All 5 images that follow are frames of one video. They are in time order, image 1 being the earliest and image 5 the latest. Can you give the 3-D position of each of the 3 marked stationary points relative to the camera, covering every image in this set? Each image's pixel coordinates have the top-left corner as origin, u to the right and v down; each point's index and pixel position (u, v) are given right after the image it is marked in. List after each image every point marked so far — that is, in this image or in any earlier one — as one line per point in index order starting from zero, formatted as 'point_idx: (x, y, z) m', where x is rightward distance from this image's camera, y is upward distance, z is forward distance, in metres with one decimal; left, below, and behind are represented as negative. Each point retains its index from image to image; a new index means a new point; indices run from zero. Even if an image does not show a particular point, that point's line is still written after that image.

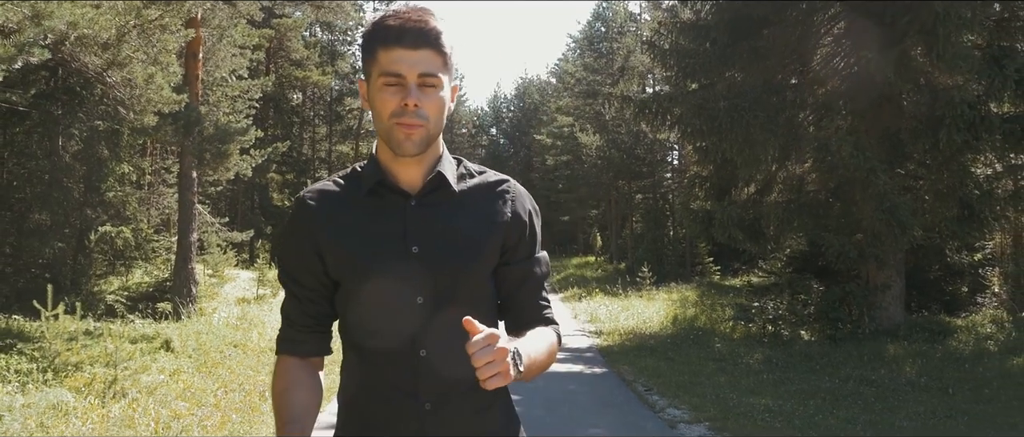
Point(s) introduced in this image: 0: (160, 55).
0: (-4.0, +1.8, +9.3) m
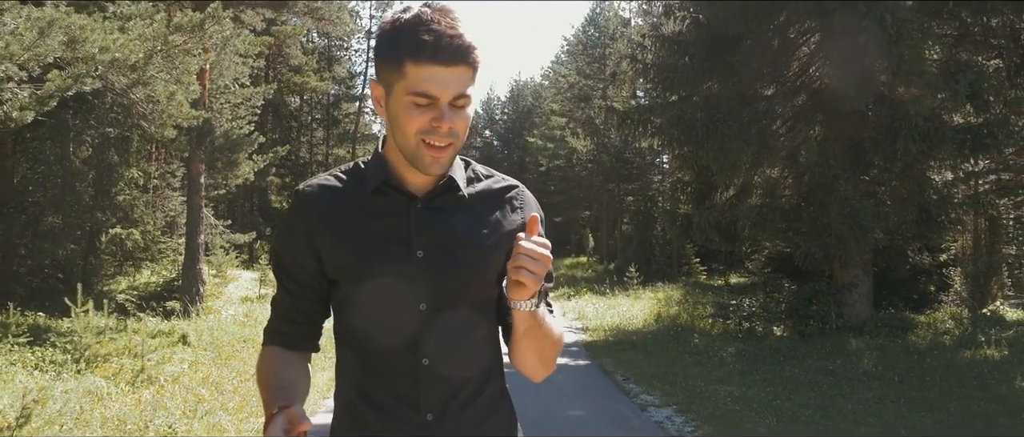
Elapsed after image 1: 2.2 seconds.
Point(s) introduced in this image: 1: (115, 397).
0: (-4.1, +1.8, +10.1) m
1: (-3.6, -1.6, +7.1) m
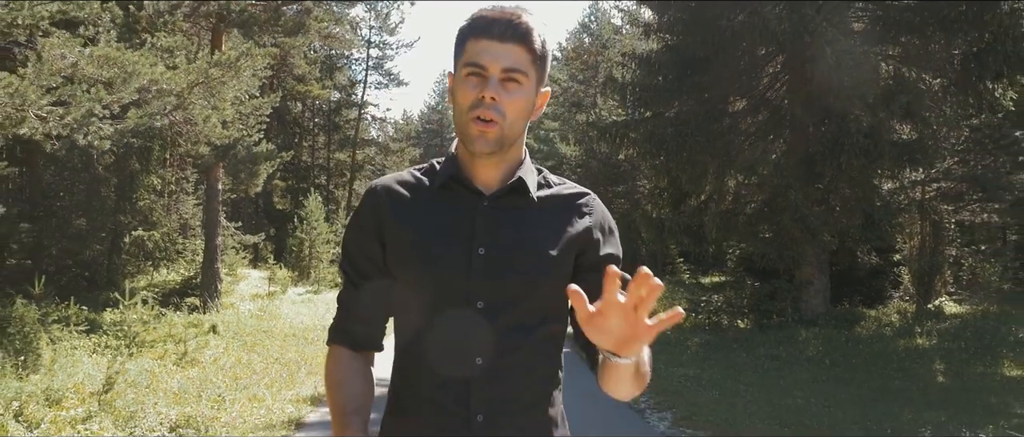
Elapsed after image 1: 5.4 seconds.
0: (-4.3, +1.7, +11.5) m
1: (-3.7, -1.7, +8.5) m
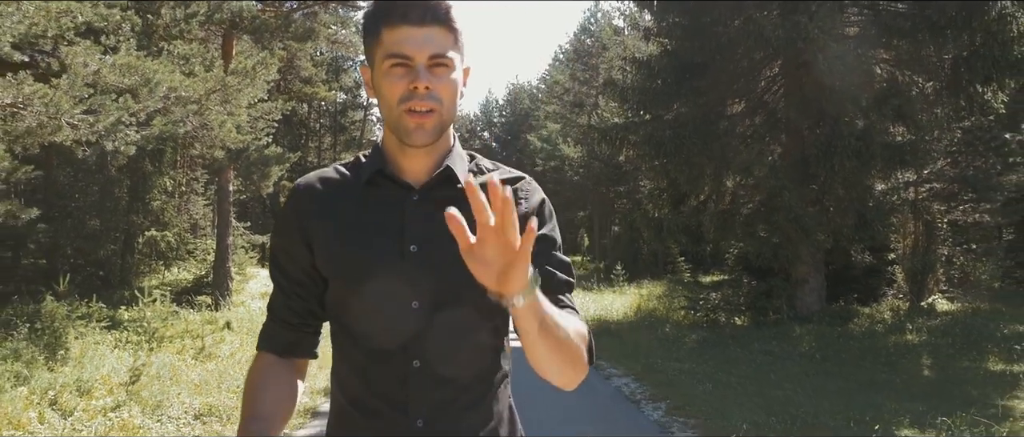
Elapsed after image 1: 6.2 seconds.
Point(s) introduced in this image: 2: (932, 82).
0: (-4.3, +1.7, +11.9) m
1: (-3.7, -1.7, +8.9) m
2: (+7.4, +2.4, +13.9) m
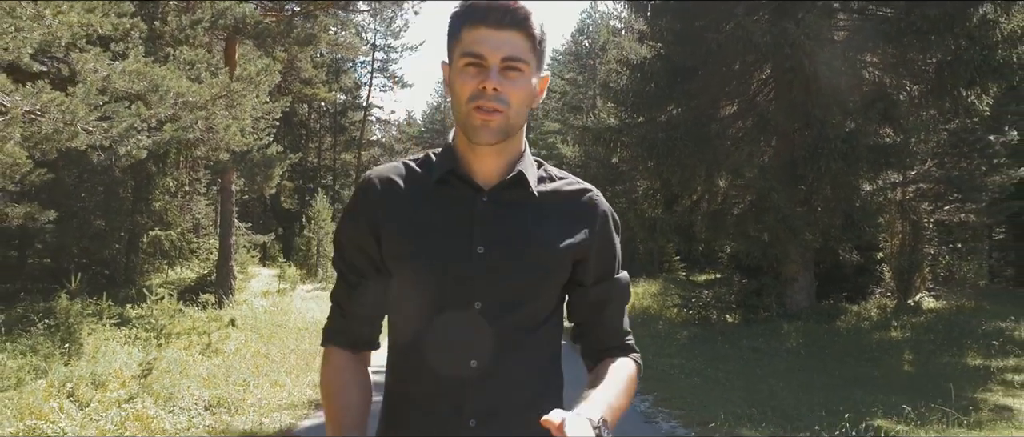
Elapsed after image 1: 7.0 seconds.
0: (-4.3, +1.7, +12.3) m
1: (-3.7, -1.7, +9.3) m
2: (+7.3, +2.4, +14.3) m
